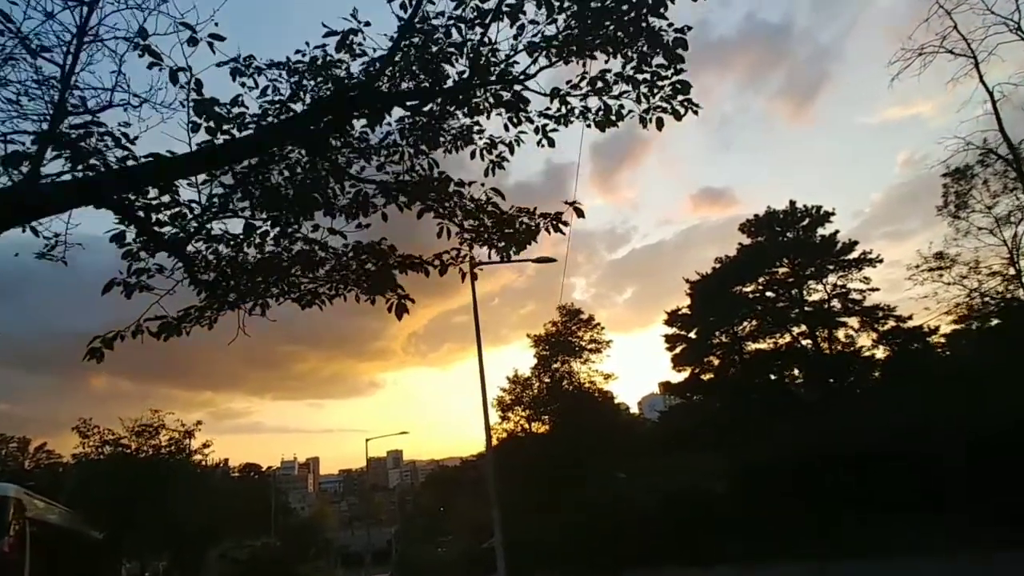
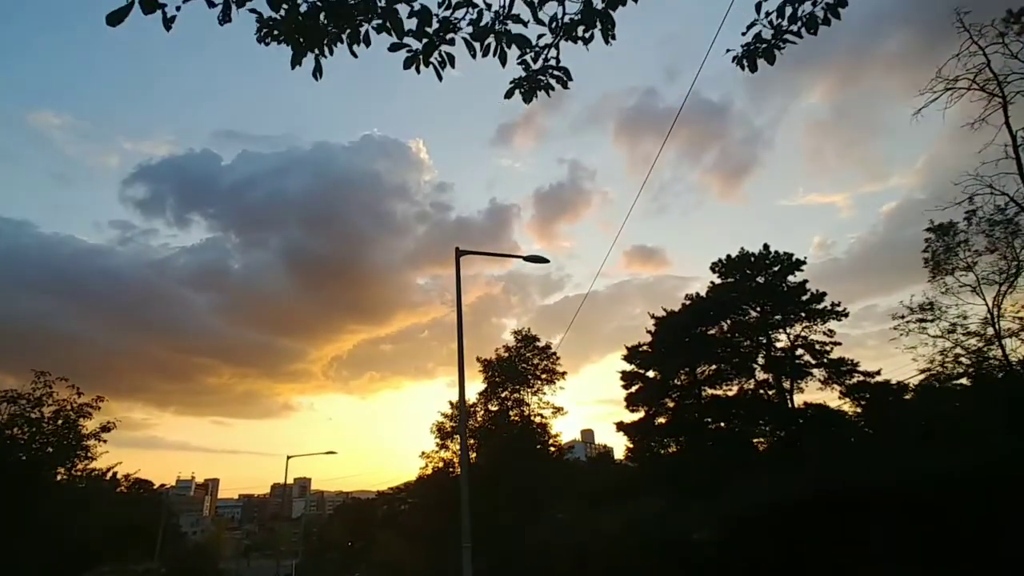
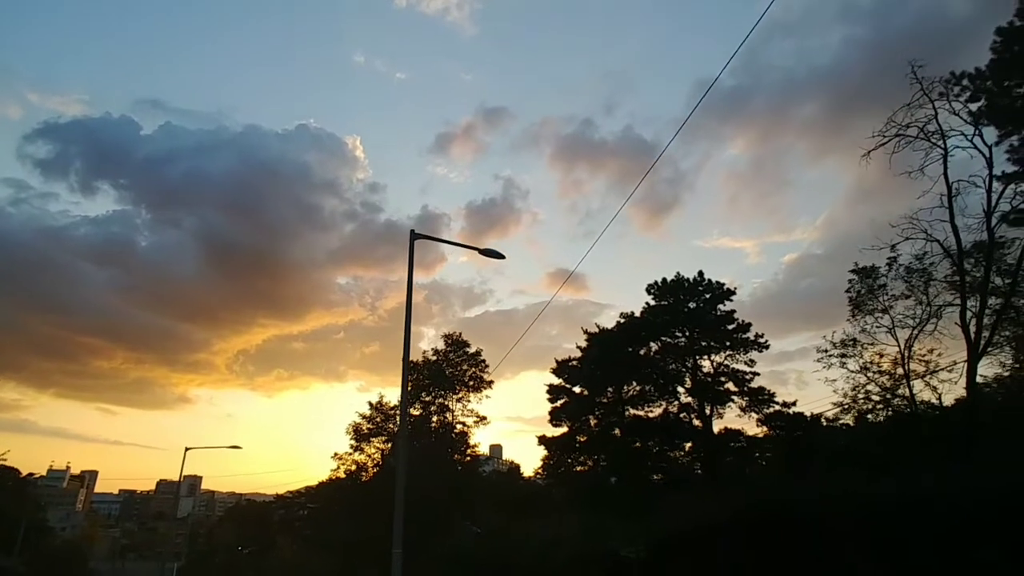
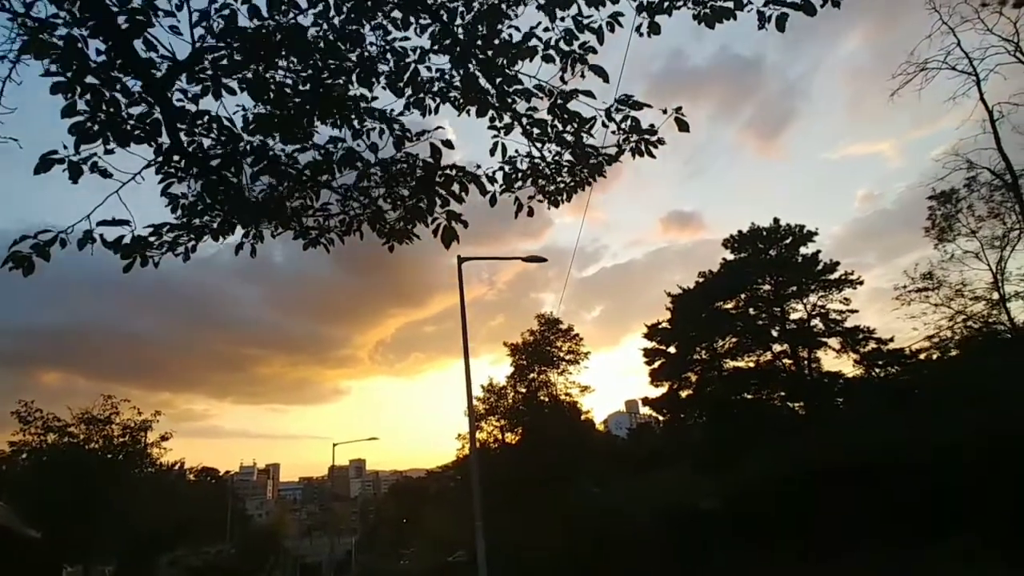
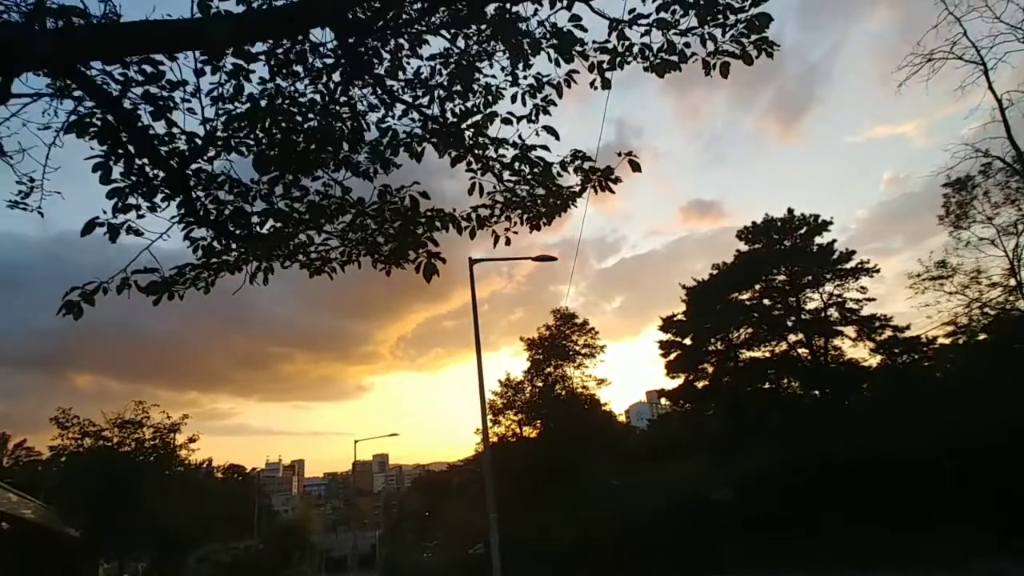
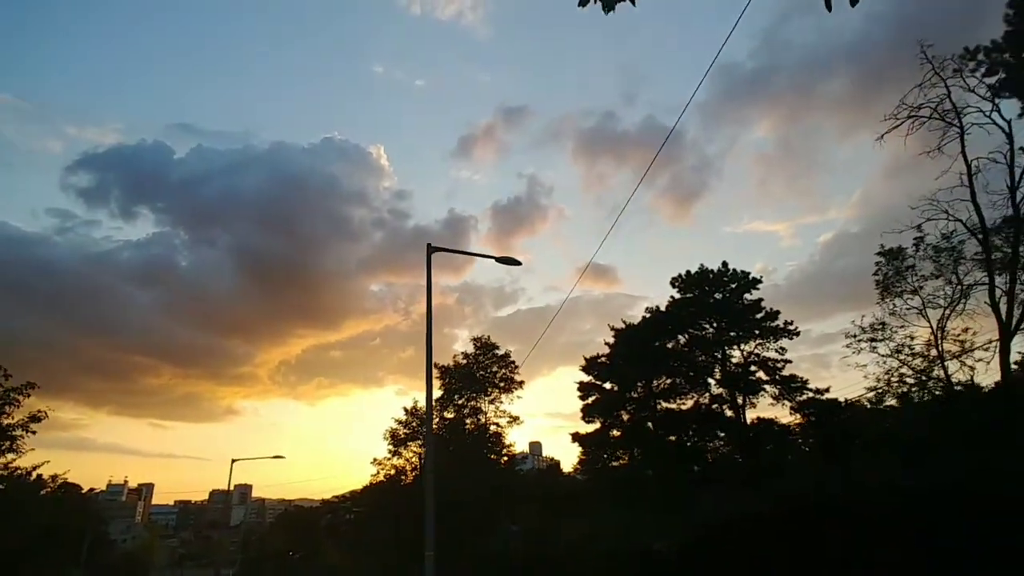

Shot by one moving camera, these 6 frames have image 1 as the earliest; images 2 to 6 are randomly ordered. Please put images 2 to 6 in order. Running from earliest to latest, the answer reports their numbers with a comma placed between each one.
5, 4, 2, 6, 3
